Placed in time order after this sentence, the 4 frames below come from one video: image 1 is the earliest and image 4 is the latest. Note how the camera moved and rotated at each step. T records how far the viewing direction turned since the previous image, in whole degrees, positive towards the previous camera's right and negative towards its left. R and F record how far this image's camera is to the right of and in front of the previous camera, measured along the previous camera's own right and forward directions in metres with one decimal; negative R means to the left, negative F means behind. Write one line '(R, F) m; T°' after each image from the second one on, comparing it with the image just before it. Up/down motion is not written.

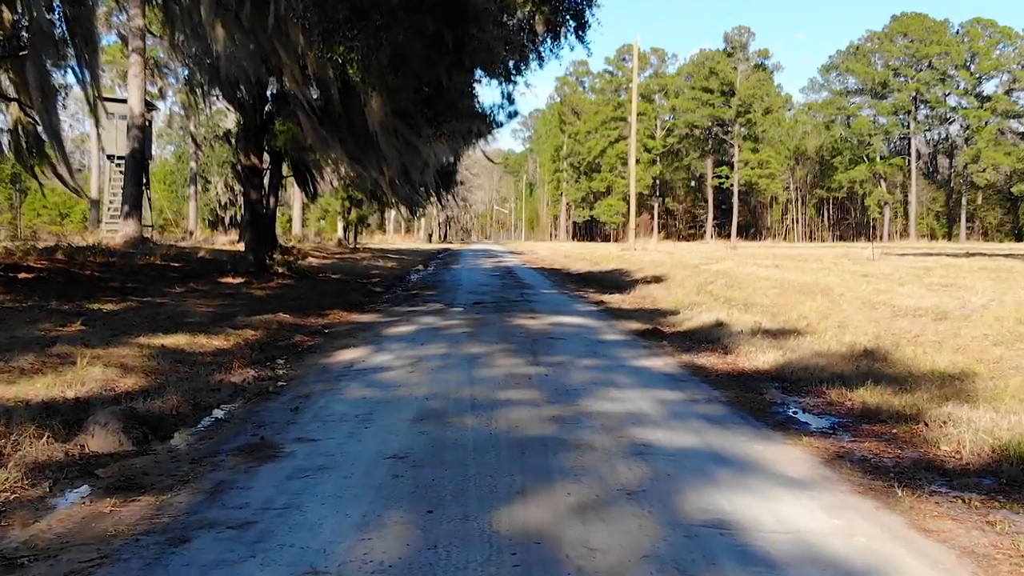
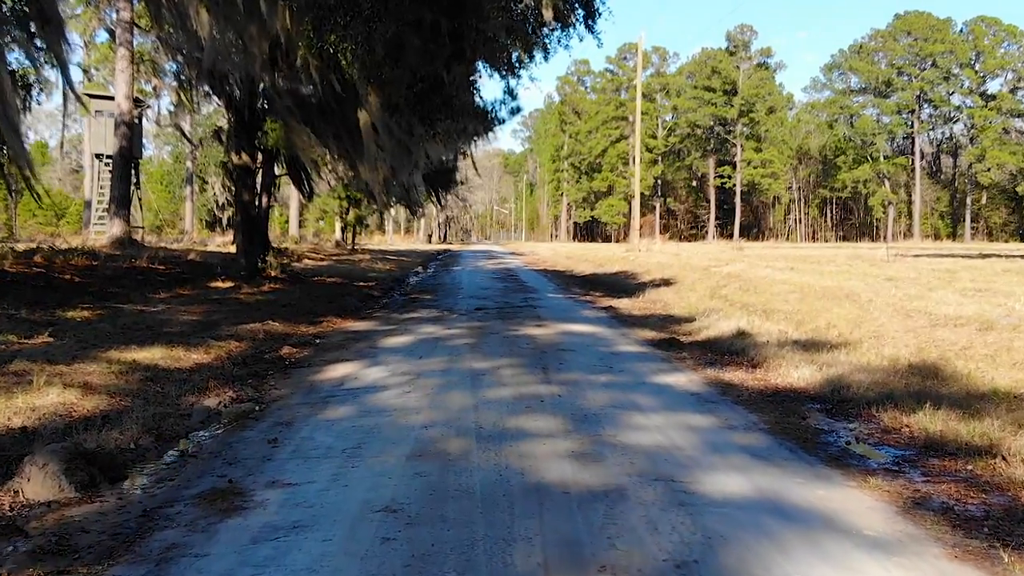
(0.0, +0.8) m; 0°
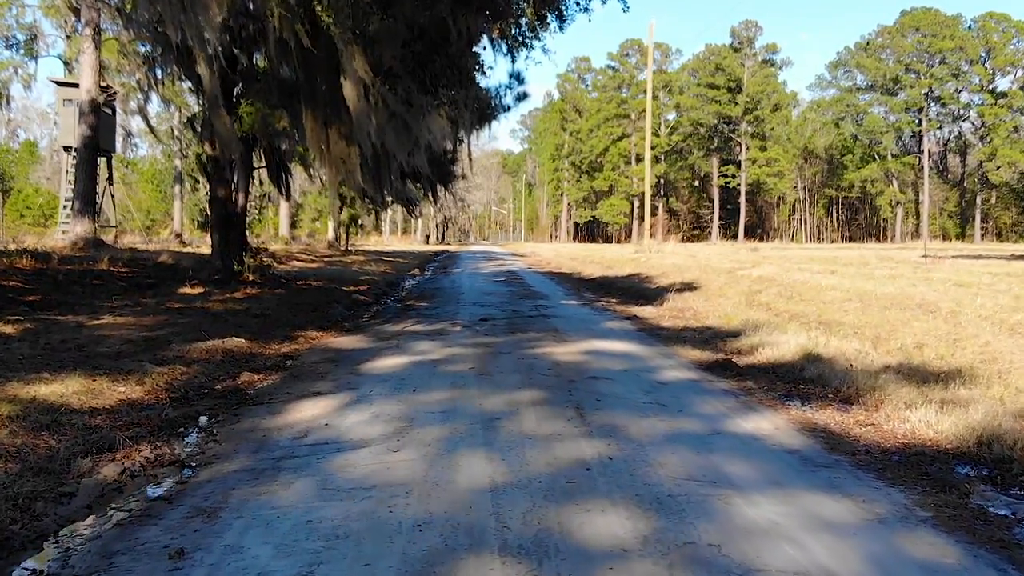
(-0.1, +1.8) m; 0°
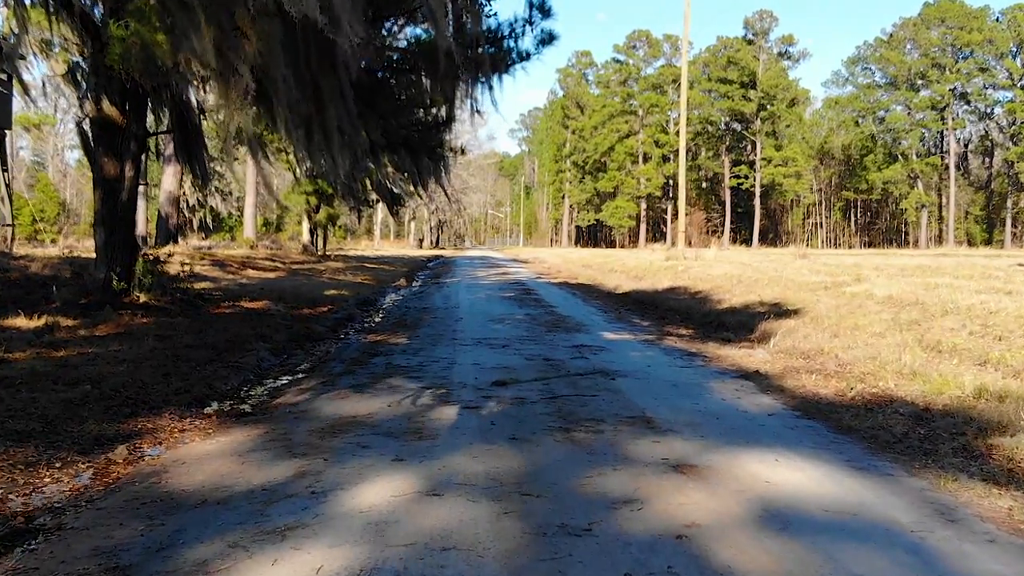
(-0.2, +4.9) m; 0°
